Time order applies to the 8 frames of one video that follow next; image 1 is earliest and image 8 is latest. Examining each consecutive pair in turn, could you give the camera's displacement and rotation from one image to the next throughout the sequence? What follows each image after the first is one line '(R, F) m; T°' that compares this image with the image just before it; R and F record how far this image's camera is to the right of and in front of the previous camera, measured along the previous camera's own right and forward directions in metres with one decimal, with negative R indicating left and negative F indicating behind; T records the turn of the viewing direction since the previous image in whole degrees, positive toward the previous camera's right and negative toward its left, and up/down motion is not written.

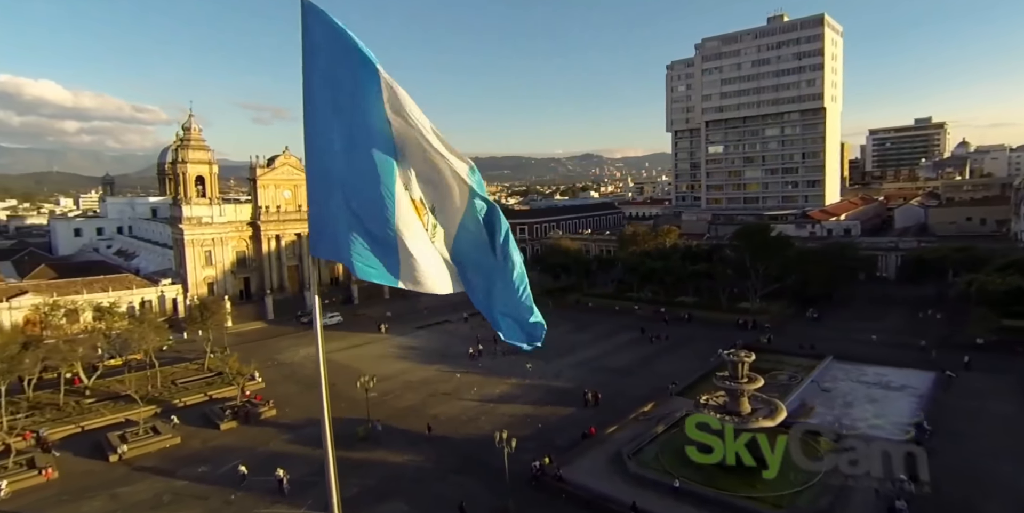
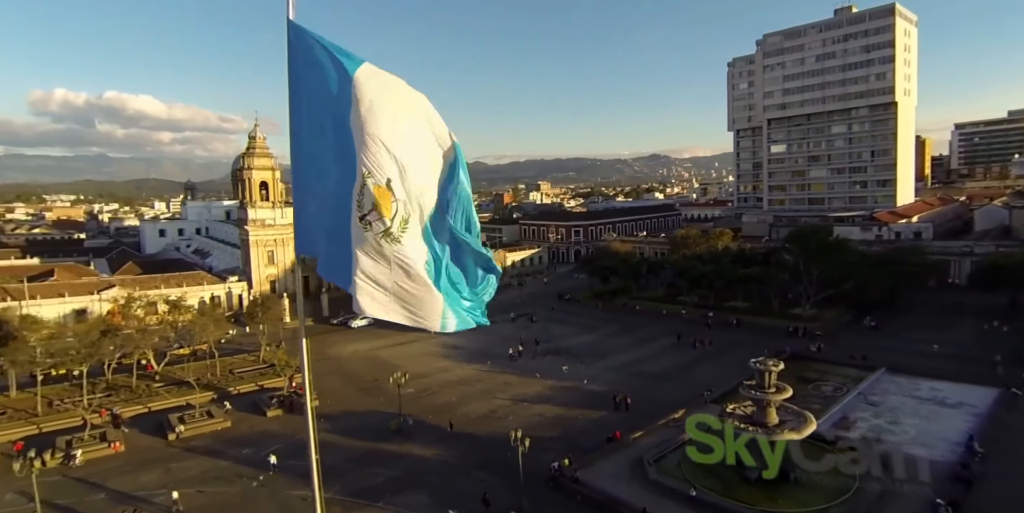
(+2.6, -0.5) m; -7°
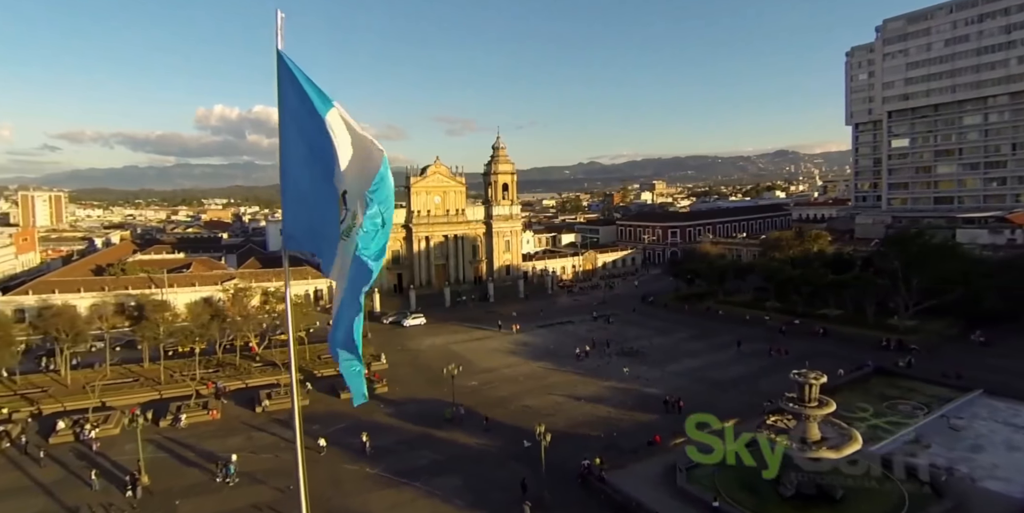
(+4.7, -0.6) m; -13°
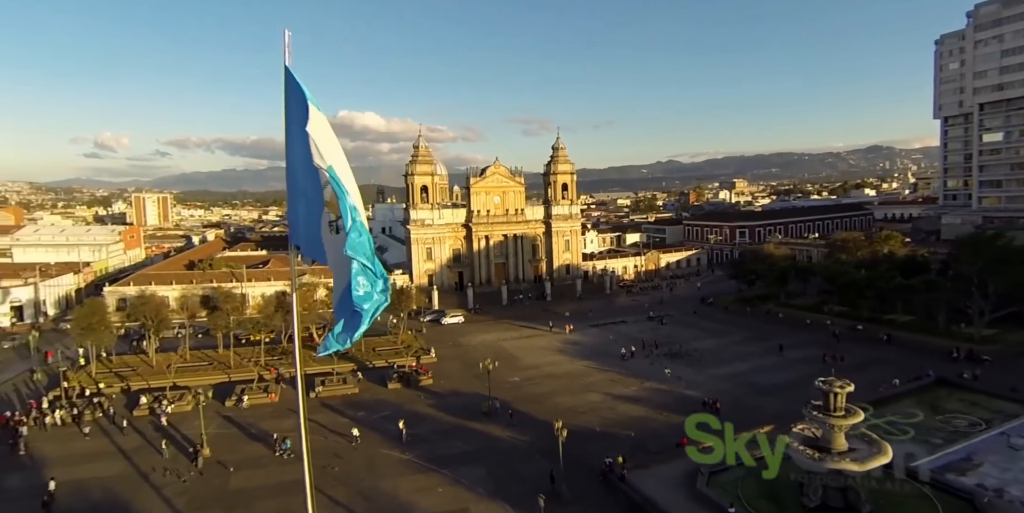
(+3.0, -0.7) m; -8°
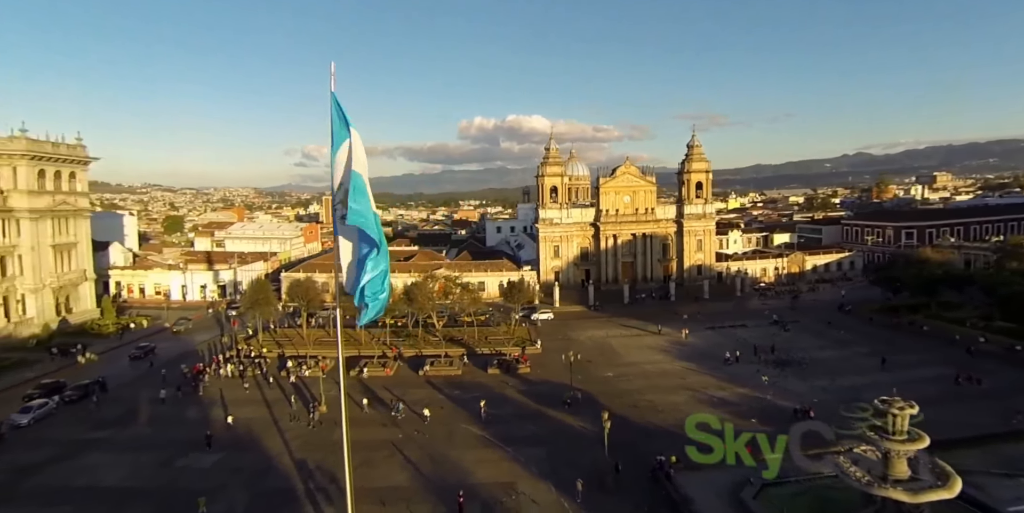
(+6.4, -1.1) m; -18°
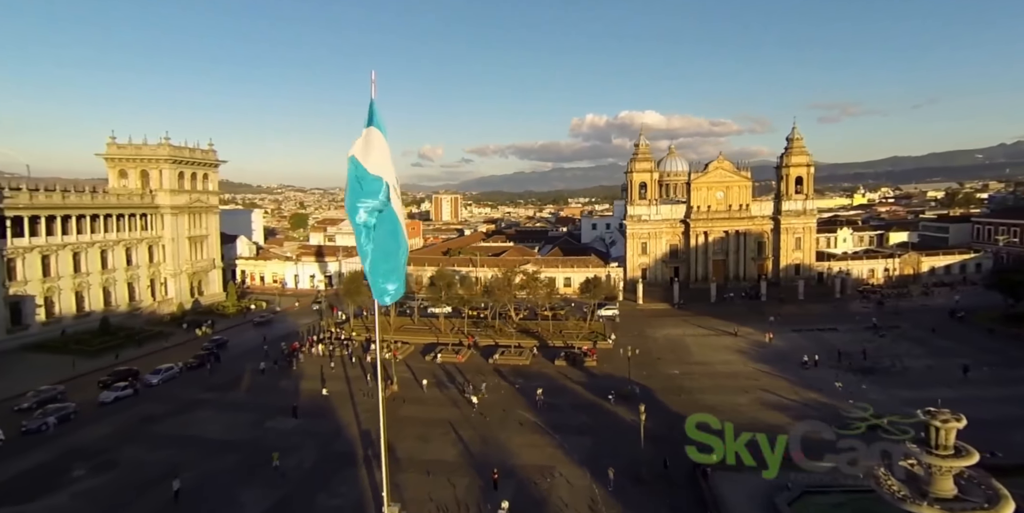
(+4.1, -1.0) m; -12°
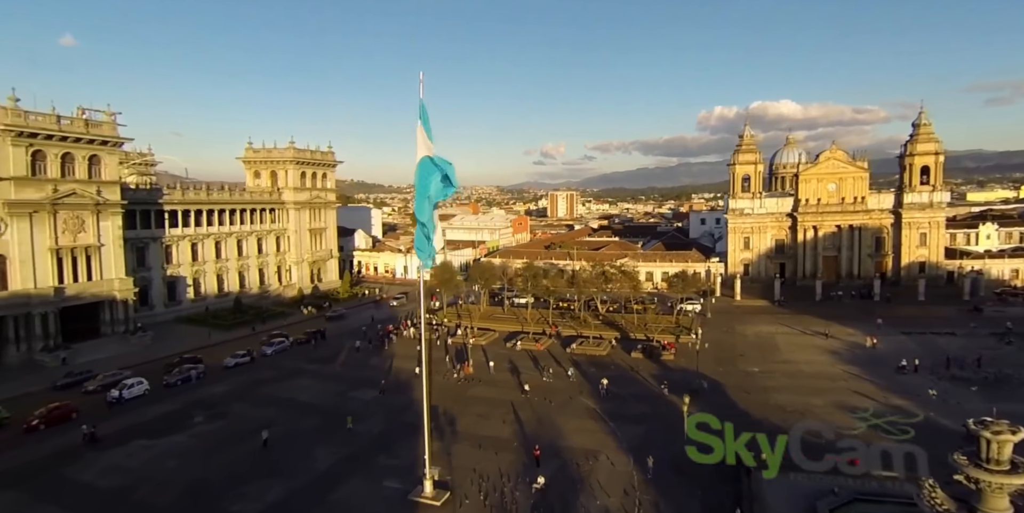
(+4.4, -1.0) m; -13°
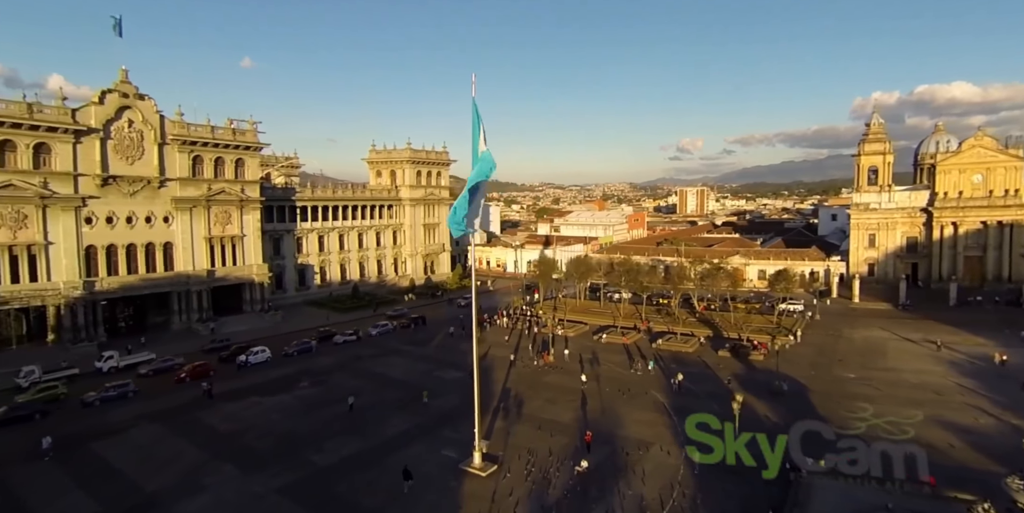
(+4.6, -1.0) m; -14°
